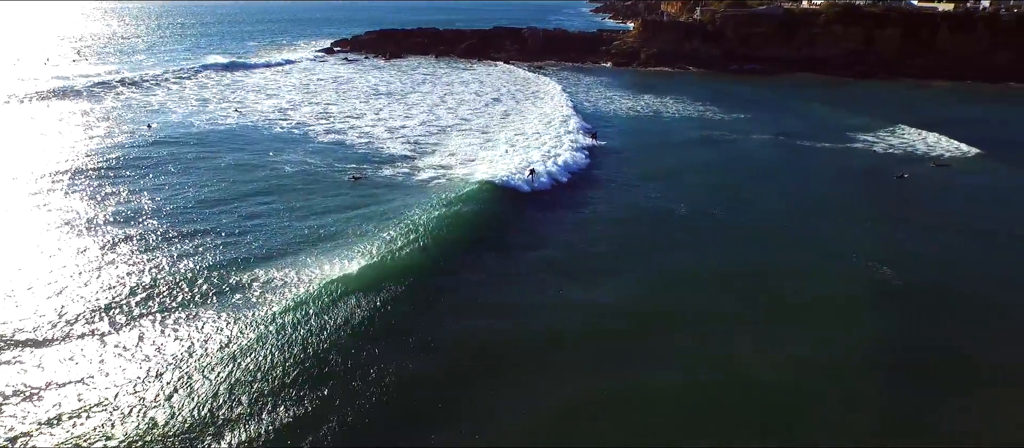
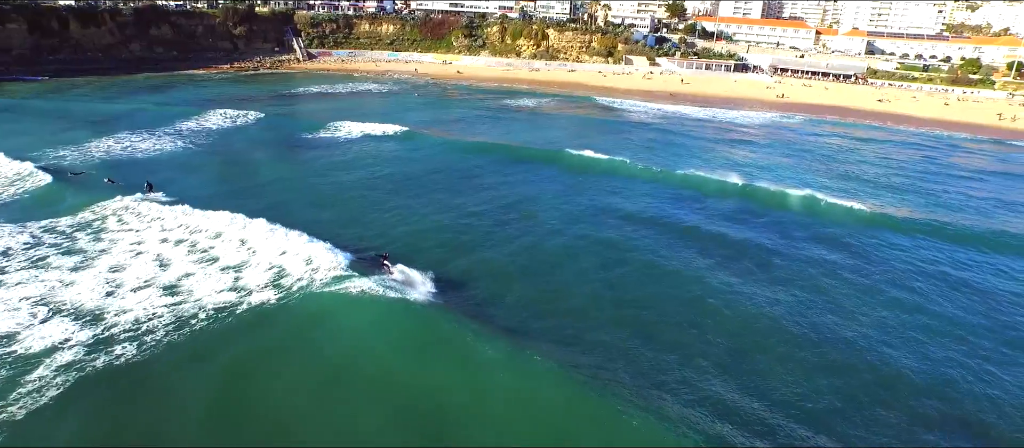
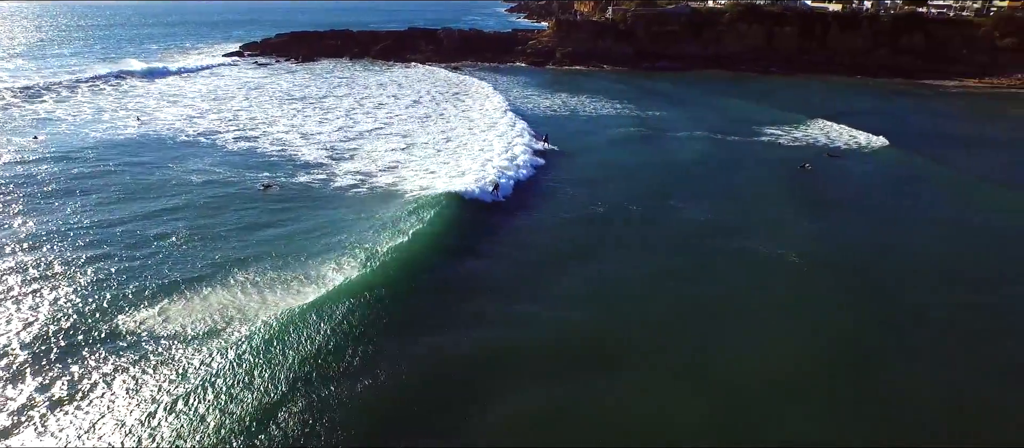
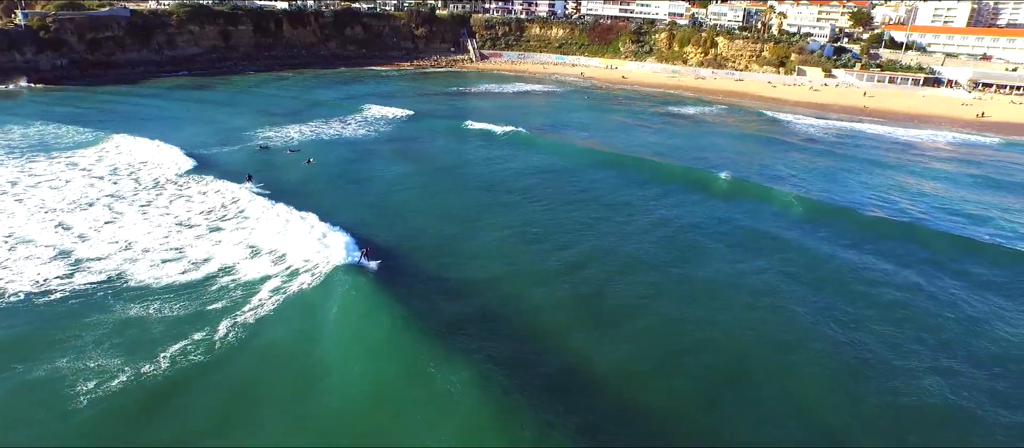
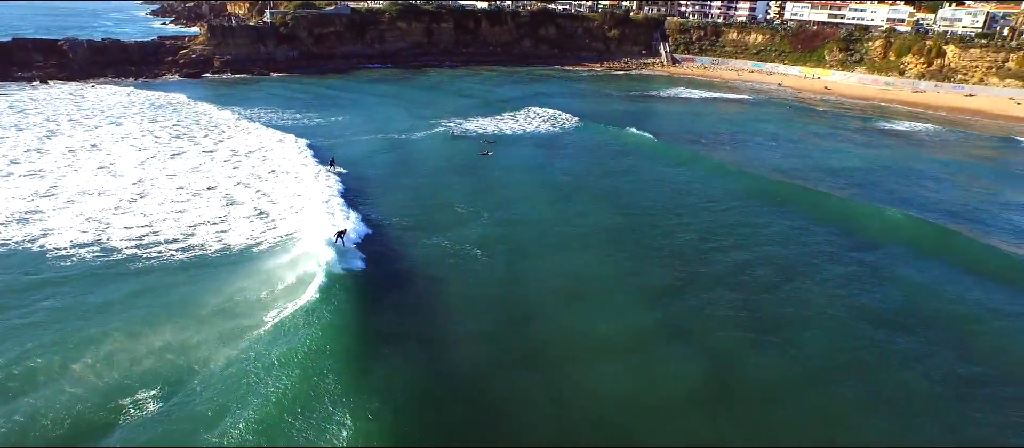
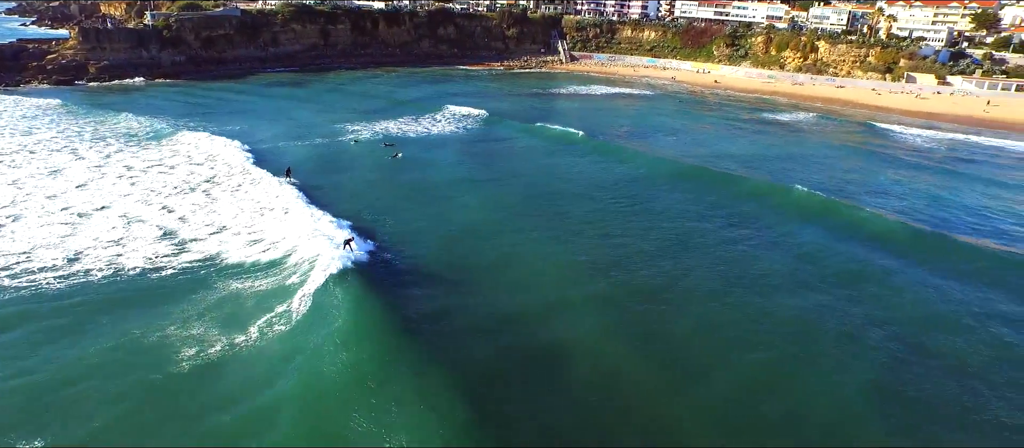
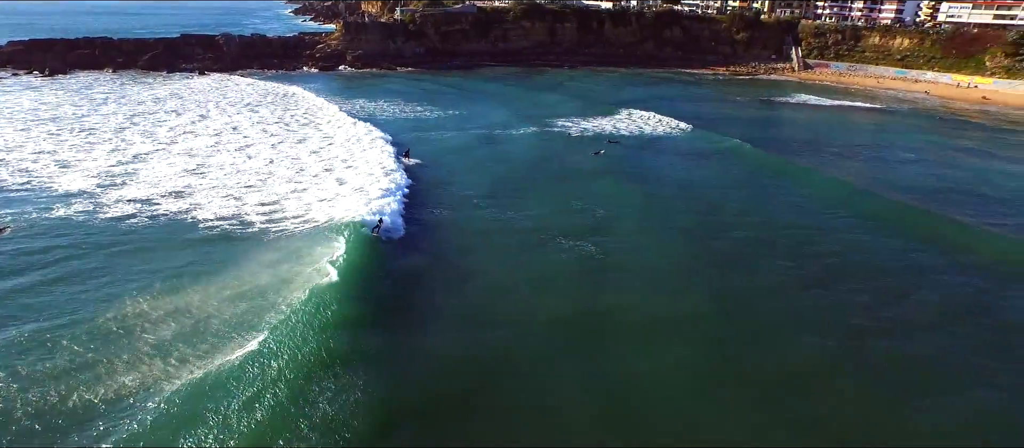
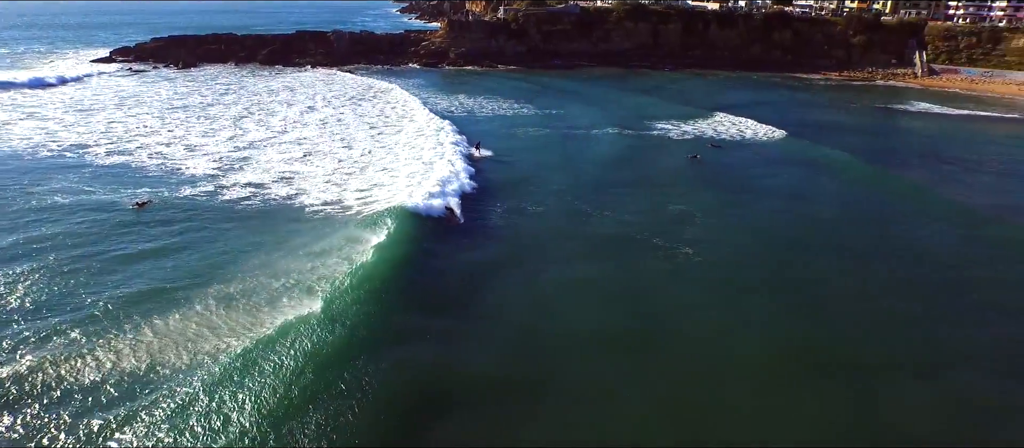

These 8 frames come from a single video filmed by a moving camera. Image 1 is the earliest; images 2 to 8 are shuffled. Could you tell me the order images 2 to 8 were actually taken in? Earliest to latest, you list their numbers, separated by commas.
3, 8, 7, 5, 6, 4, 2
